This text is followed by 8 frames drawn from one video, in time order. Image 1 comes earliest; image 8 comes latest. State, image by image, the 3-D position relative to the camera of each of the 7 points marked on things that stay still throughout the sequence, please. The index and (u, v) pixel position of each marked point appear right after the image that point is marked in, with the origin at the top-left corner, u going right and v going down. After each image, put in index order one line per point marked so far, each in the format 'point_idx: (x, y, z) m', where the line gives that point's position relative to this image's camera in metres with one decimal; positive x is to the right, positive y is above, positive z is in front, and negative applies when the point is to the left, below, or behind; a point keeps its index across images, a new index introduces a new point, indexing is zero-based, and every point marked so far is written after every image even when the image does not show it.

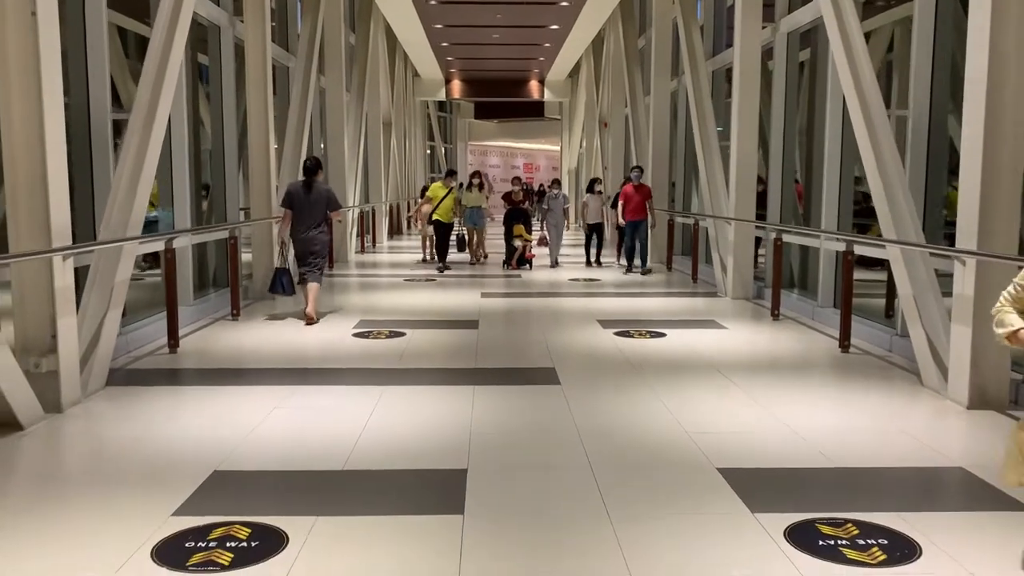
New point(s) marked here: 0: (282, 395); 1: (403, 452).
0: (-1.5, -0.7, +5.6) m
1: (-0.5, -0.8, +4.3) m
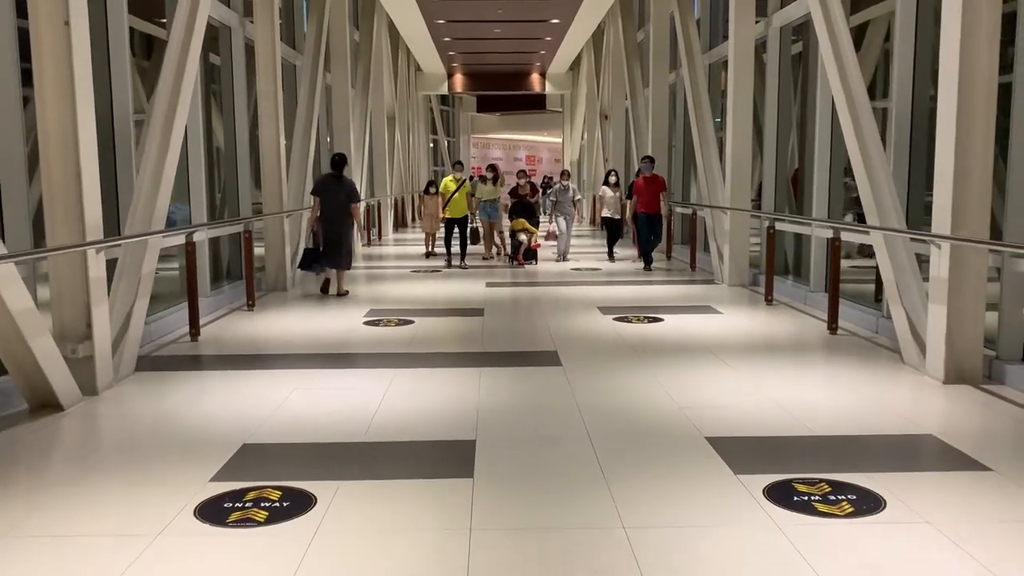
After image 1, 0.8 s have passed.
0: (-1.5, -0.6, +6.0) m
1: (-0.5, -0.7, +4.6) m
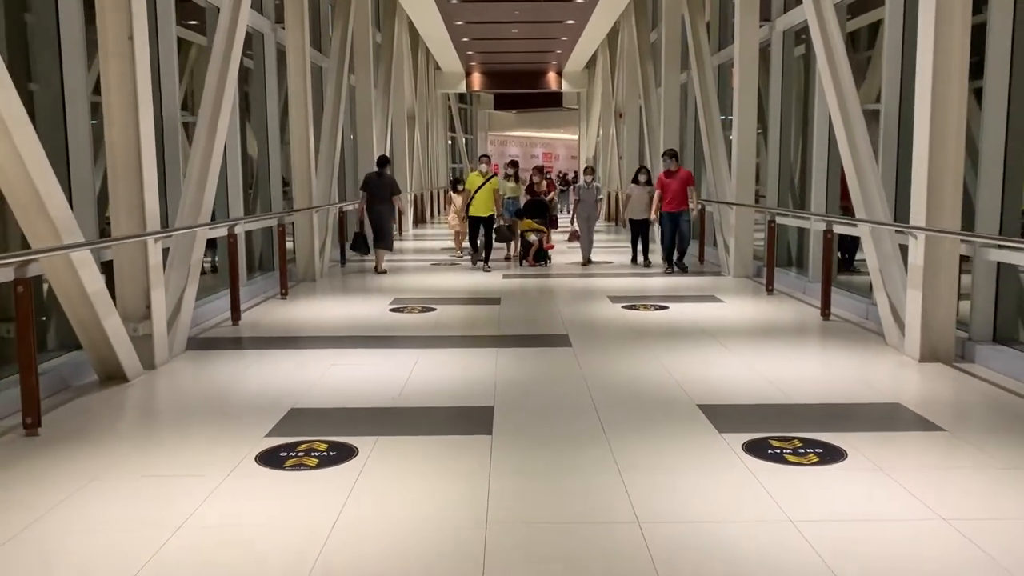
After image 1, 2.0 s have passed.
0: (-1.3, -0.5, +6.6) m
1: (-0.4, -0.6, +5.2) m
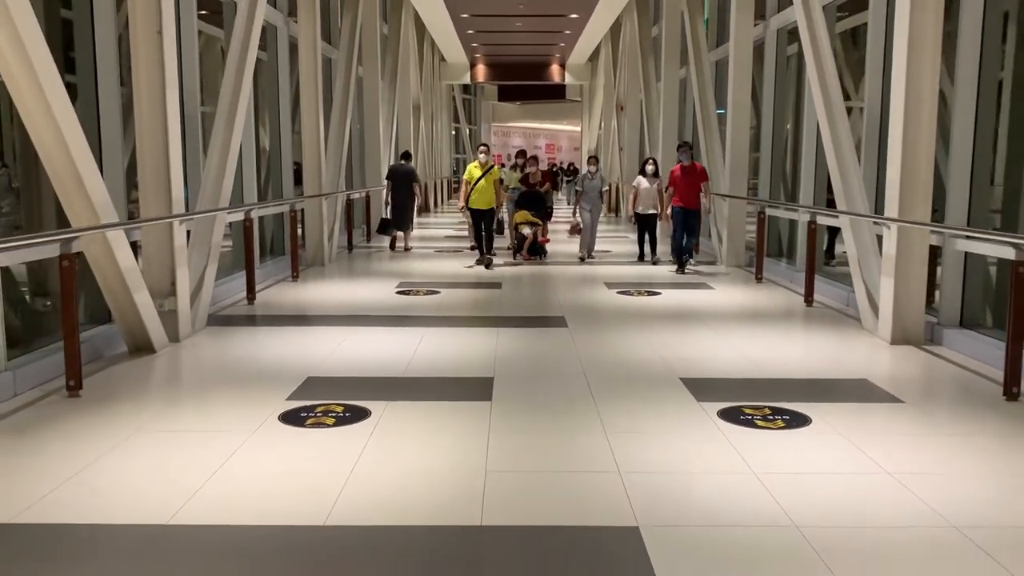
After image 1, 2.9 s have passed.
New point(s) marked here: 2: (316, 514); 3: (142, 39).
0: (-1.3, -0.4, +7.0) m
1: (-0.4, -0.5, +5.7) m
2: (-0.8, -0.9, +3.4) m
3: (-2.6, +1.8, +6.1) m
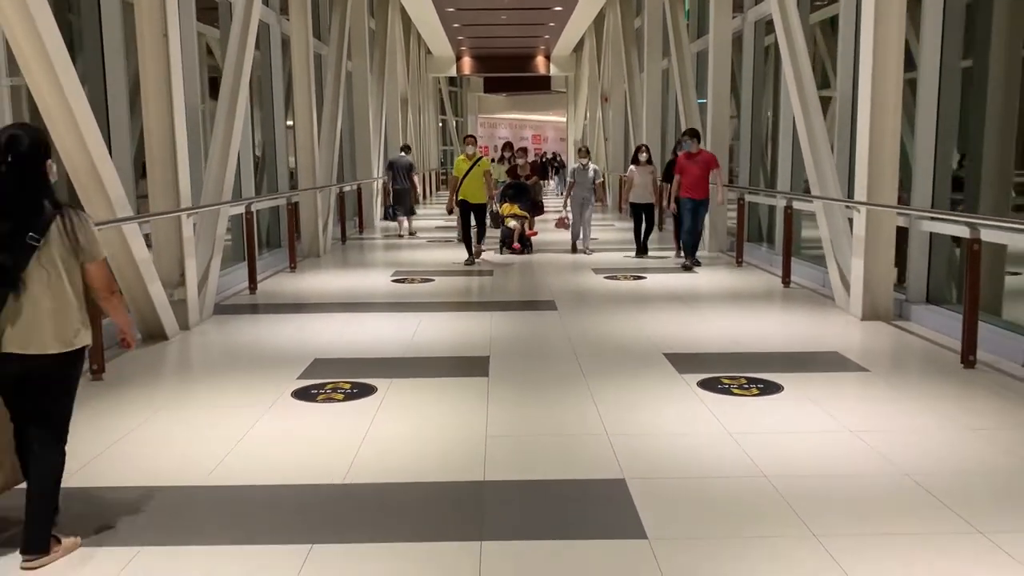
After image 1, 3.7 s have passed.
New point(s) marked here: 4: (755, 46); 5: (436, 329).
0: (-1.4, -0.3, +7.4) m
1: (-0.5, -0.4, +6.0) m
2: (-0.8, -0.8, +3.8) m
3: (-2.7, +1.8, +6.5) m
4: (+3.2, +3.2, +11.5) m
5: (-0.6, -0.3, +6.8) m
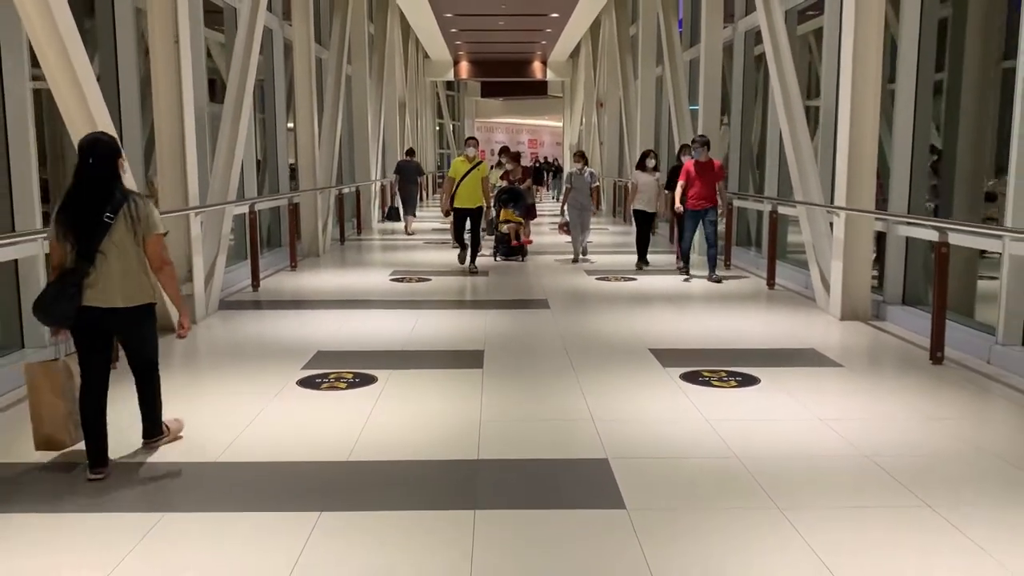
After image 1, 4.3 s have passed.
0: (-1.5, -0.2, +7.6) m
1: (-0.5, -0.4, +6.3) m
2: (-0.8, -0.8, +4.0) m
3: (-2.7, +1.9, +6.7) m
4: (+3.2, +3.2, +11.9) m
5: (-0.6, -0.3, +7.0) m
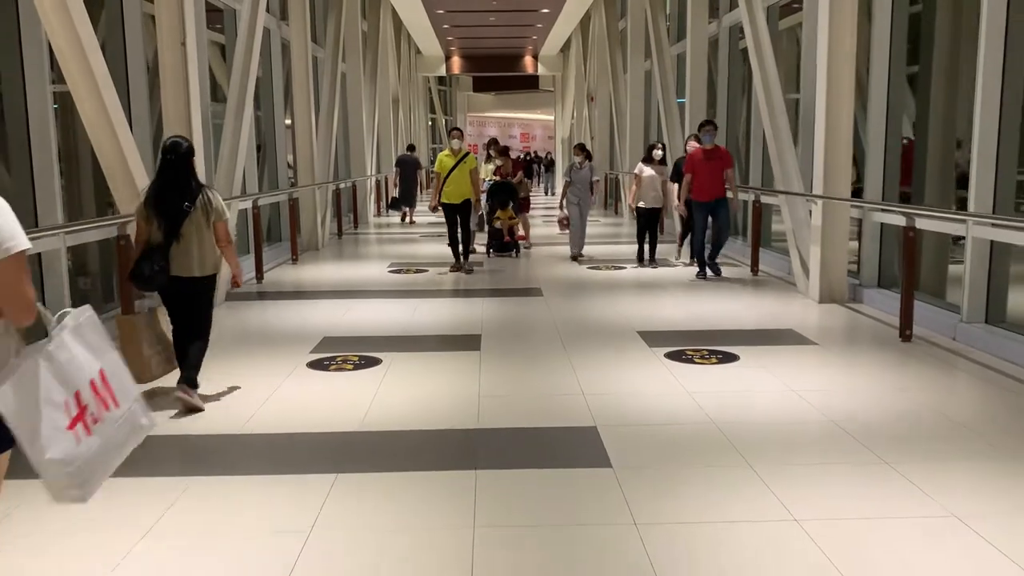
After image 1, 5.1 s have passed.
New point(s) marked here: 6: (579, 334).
0: (-1.5, -0.2, +8.0) m
1: (-0.6, -0.3, +6.7) m
2: (-0.8, -0.7, +4.4) m
3: (-2.8, +1.9, +7.1) m
4: (+3.1, +3.3, +12.2) m
5: (-0.7, -0.2, +7.4) m
6: (+0.5, -0.3, +6.4) m
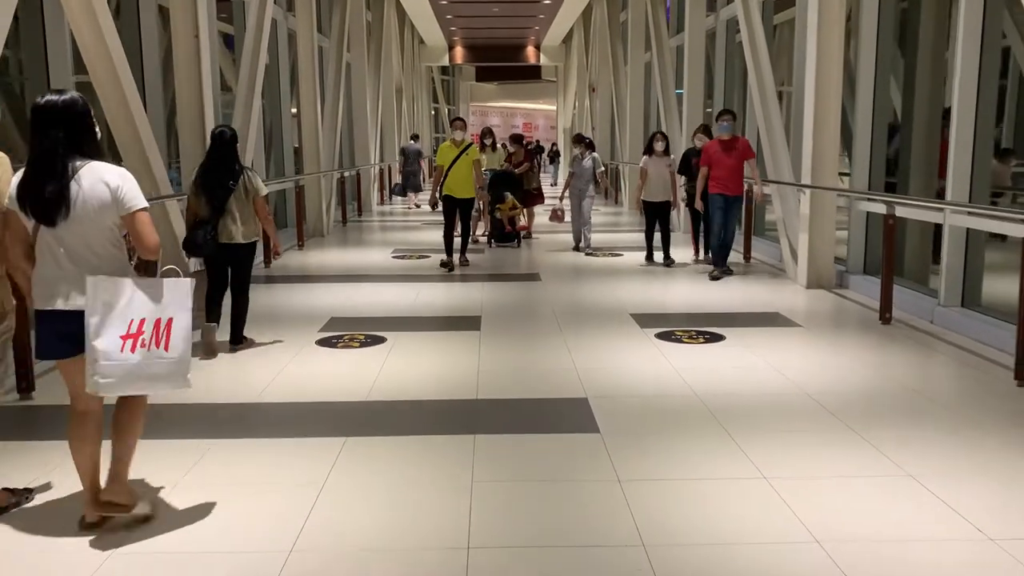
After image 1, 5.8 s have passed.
0: (-1.5, 0.0, +8.3) m
1: (-0.6, -0.2, +7.0) m
2: (-0.8, -0.6, +4.7) m
3: (-2.8, +2.1, +7.3) m
4: (+3.1, +3.5, +12.5) m
5: (-0.7, -0.1, +7.7) m
6: (+0.5, -0.2, +6.7) m
